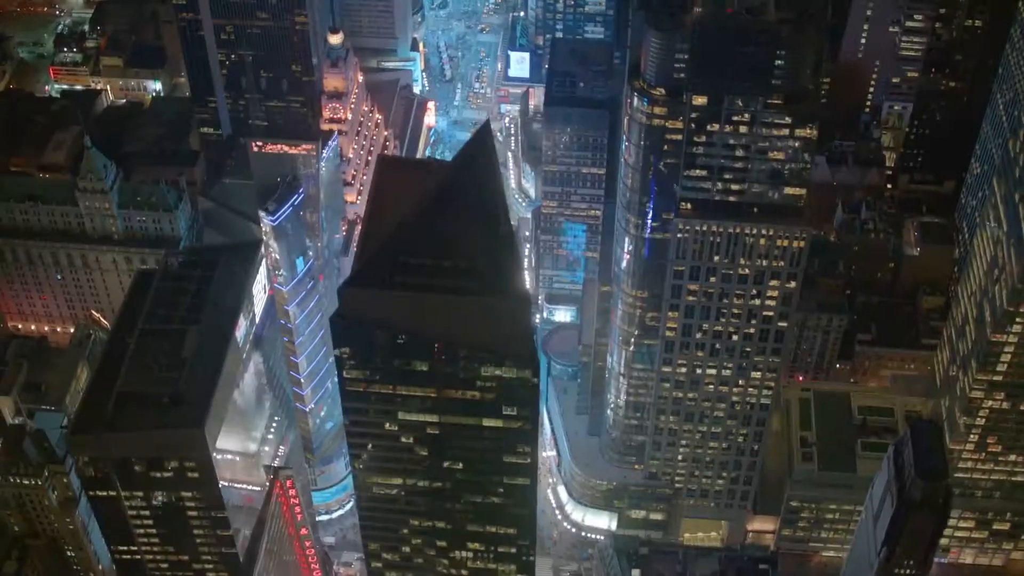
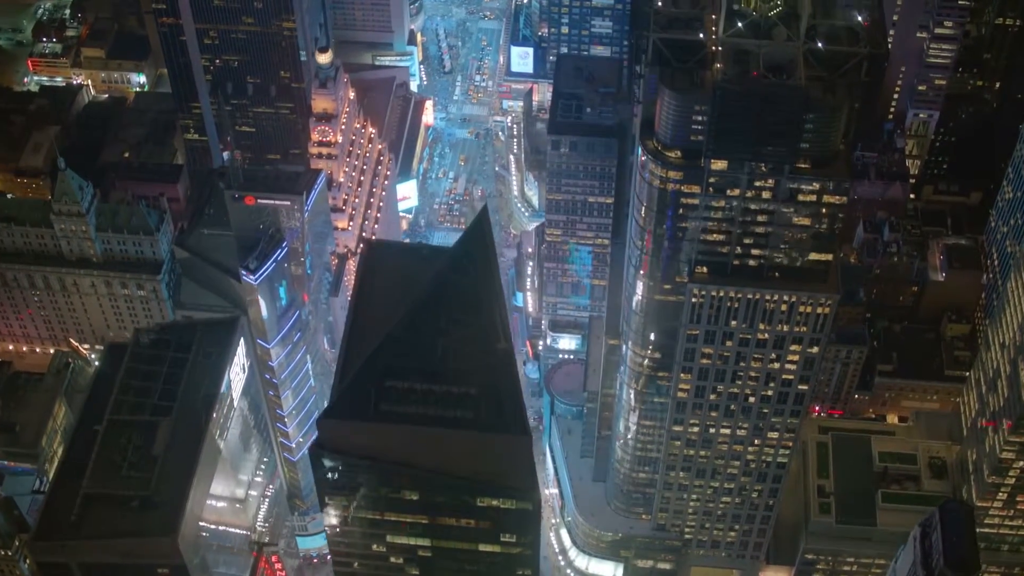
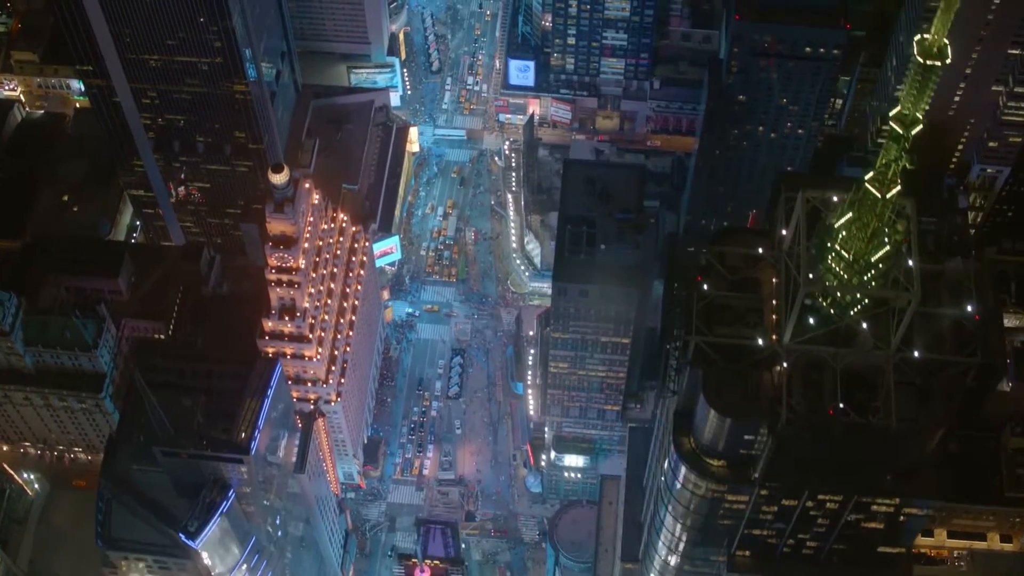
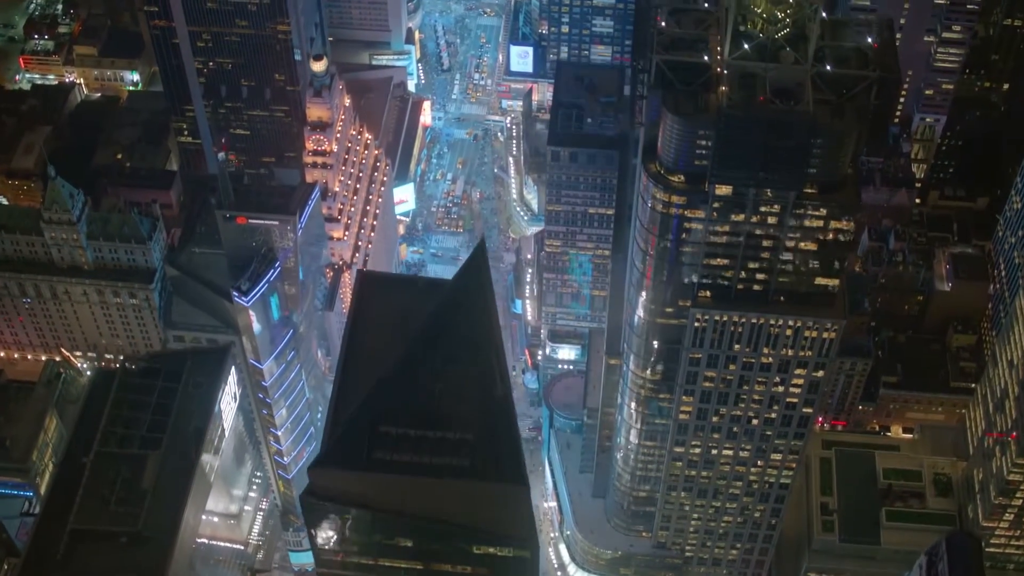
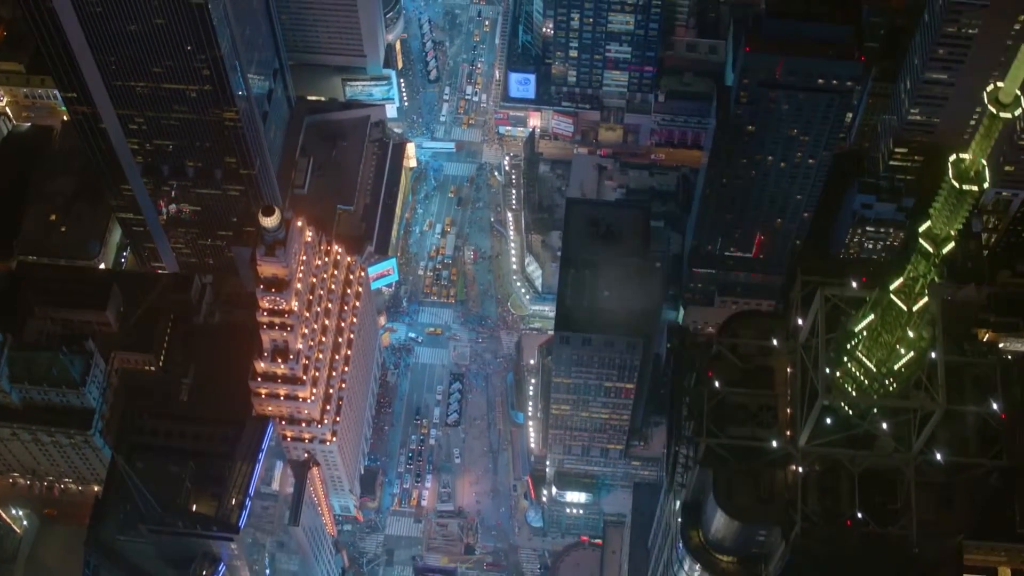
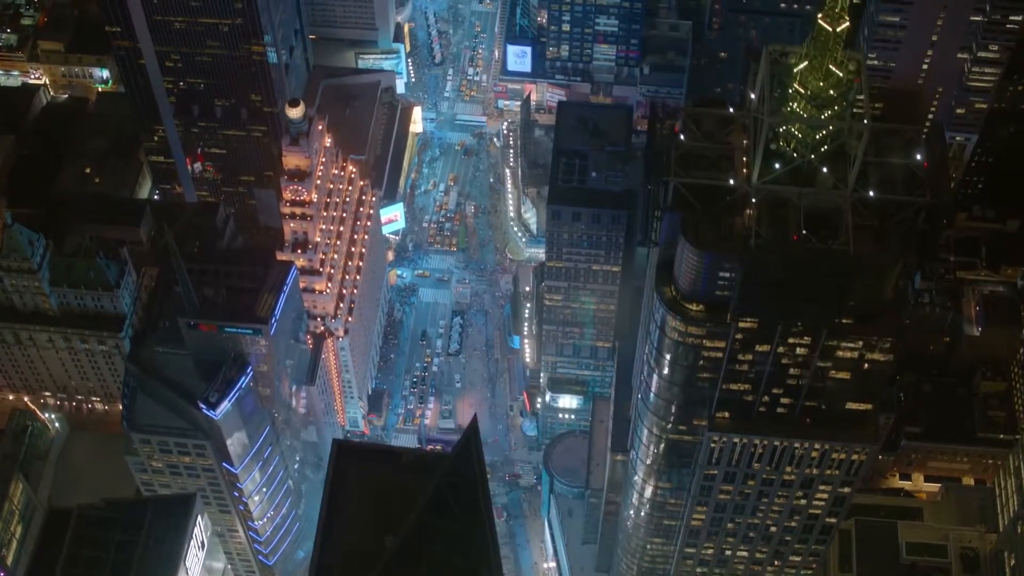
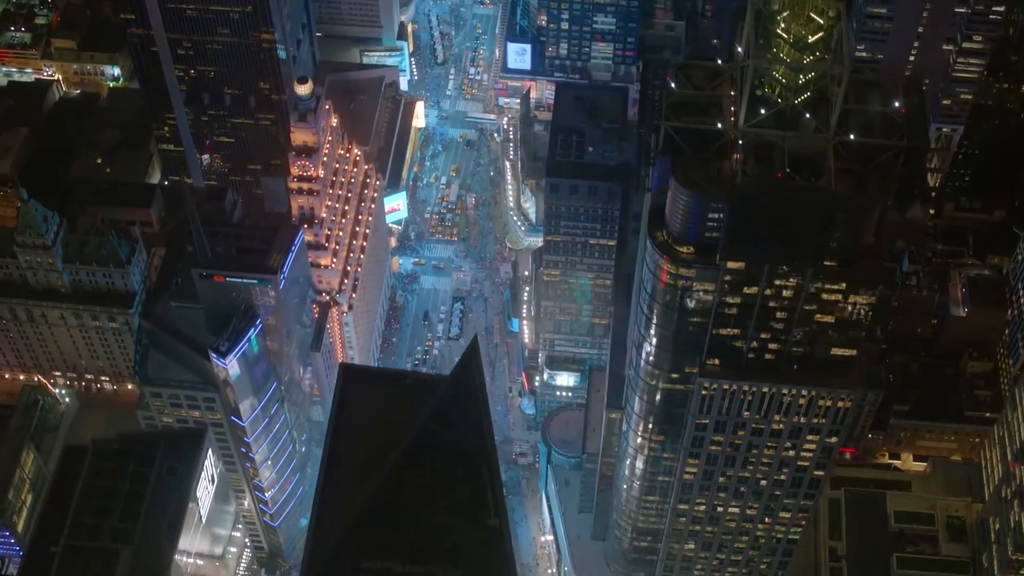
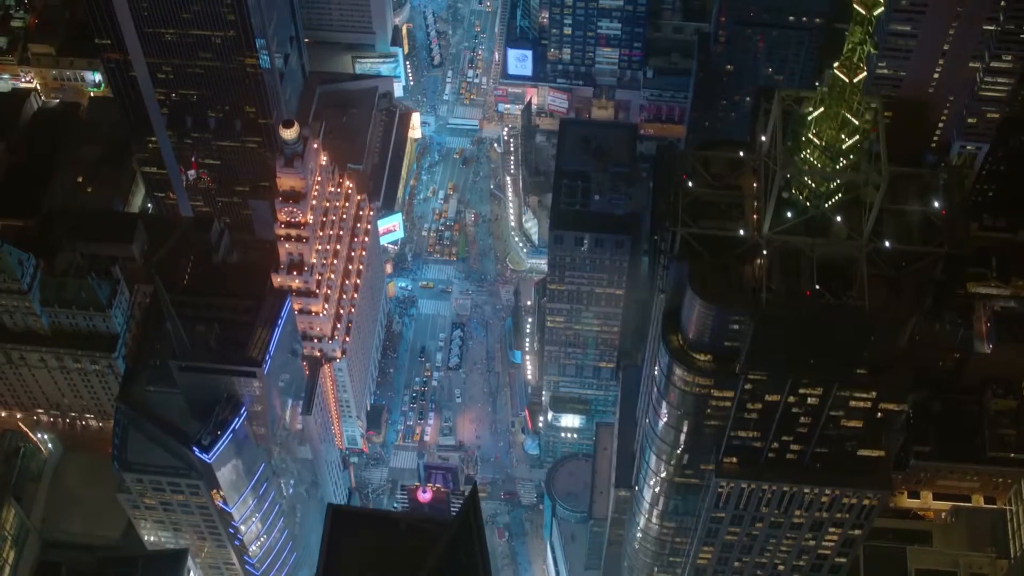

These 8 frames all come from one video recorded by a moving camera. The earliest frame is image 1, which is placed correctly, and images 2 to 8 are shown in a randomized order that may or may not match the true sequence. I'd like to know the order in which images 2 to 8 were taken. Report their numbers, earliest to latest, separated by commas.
2, 4, 7, 6, 8, 3, 5
